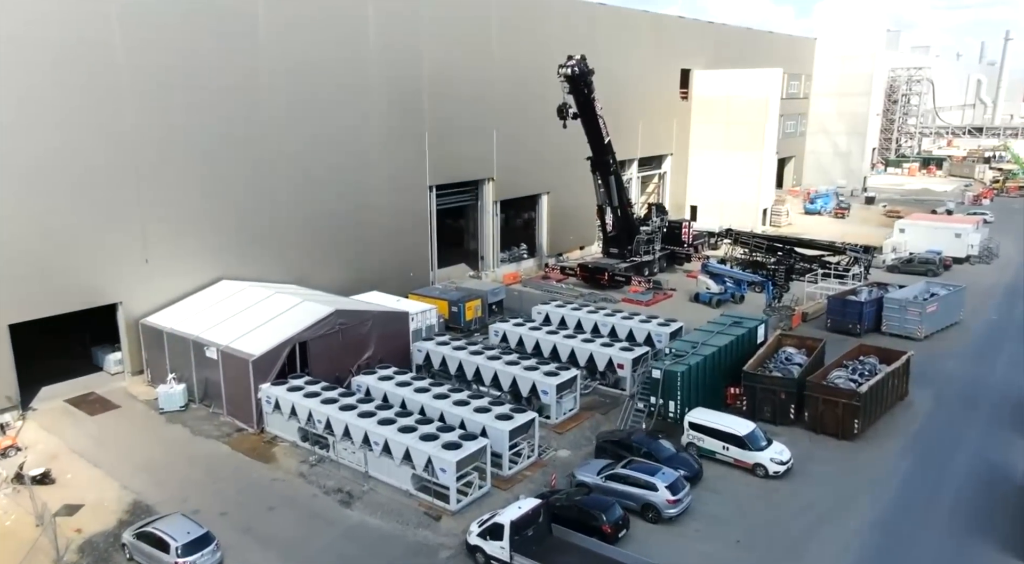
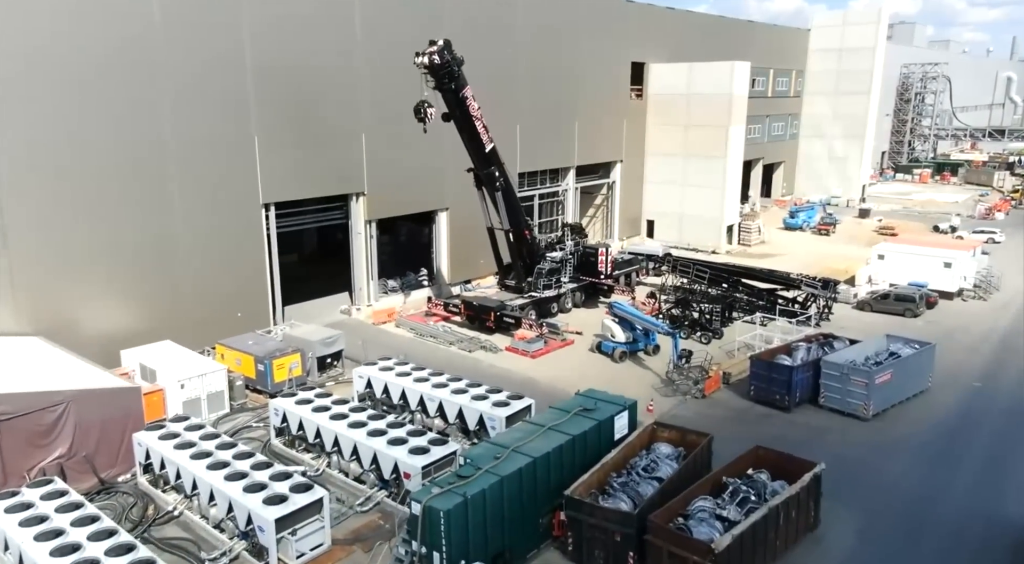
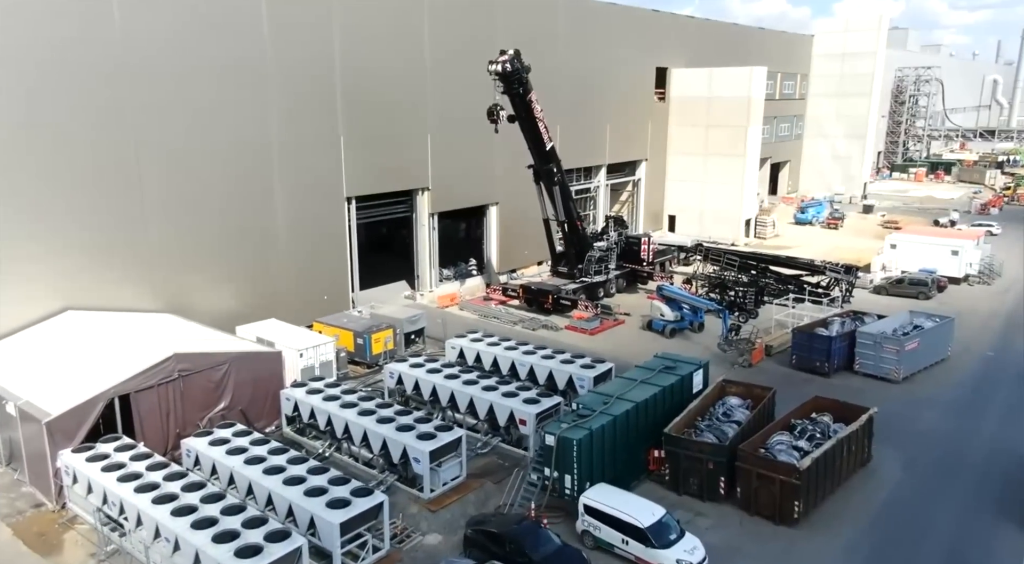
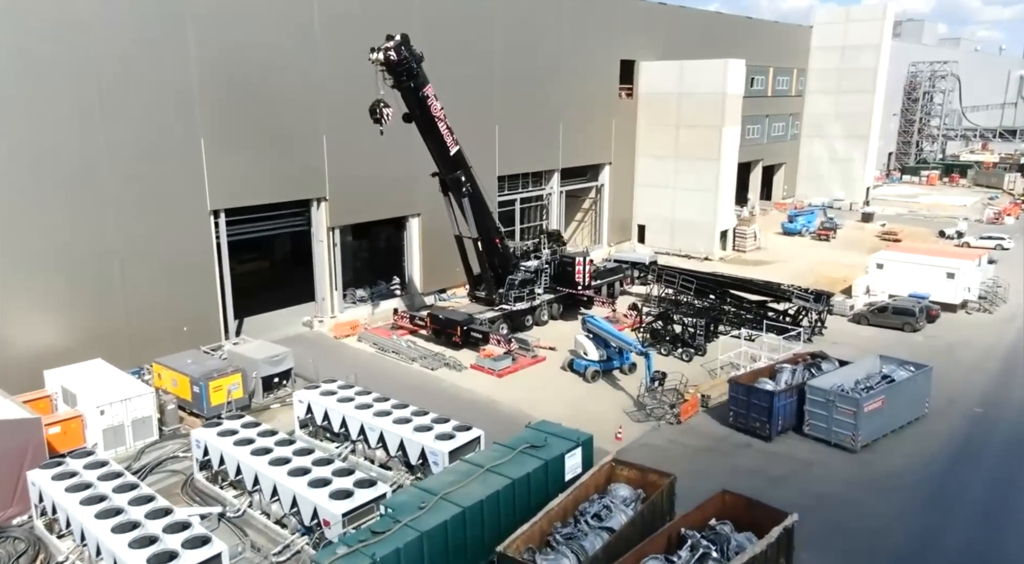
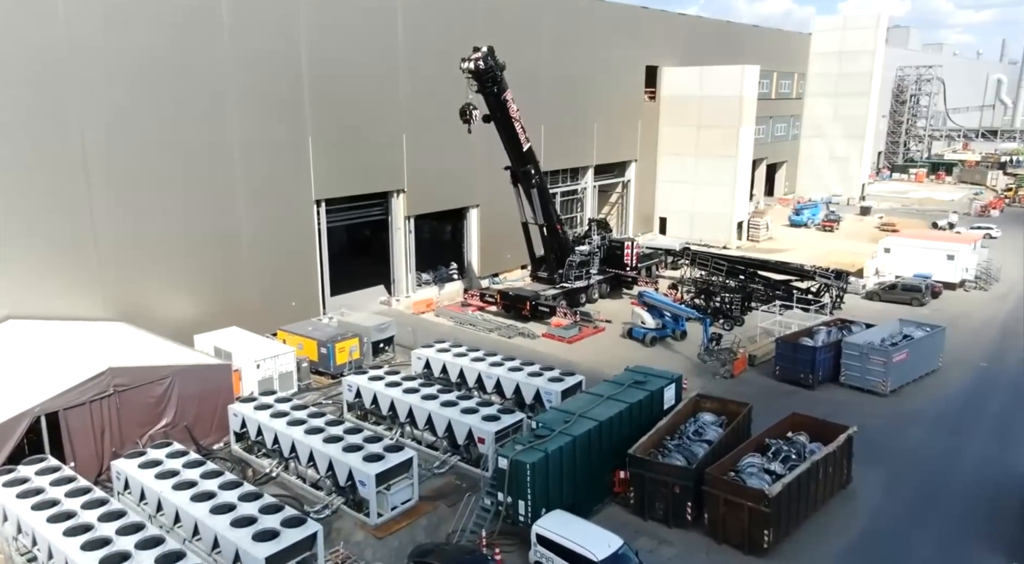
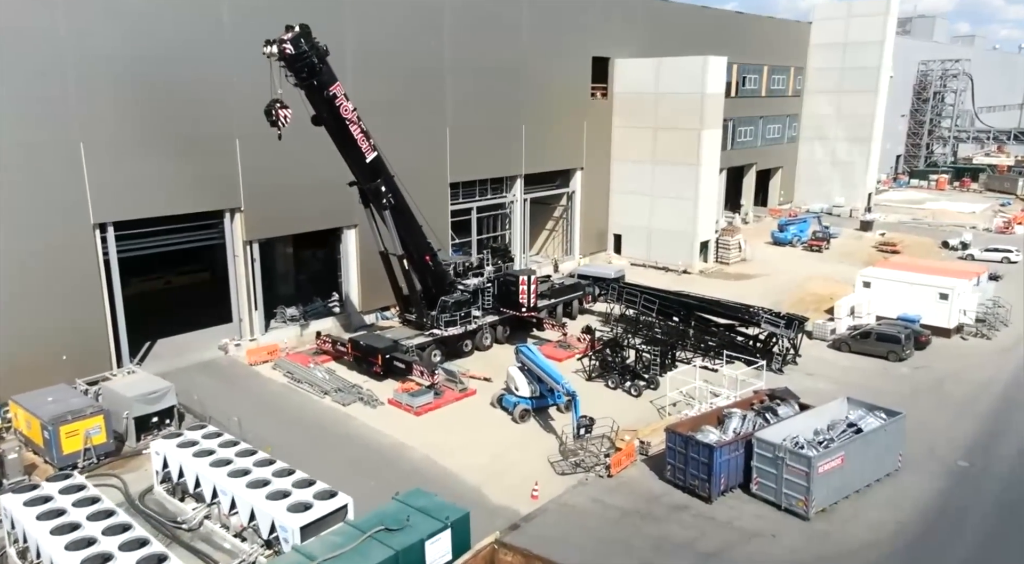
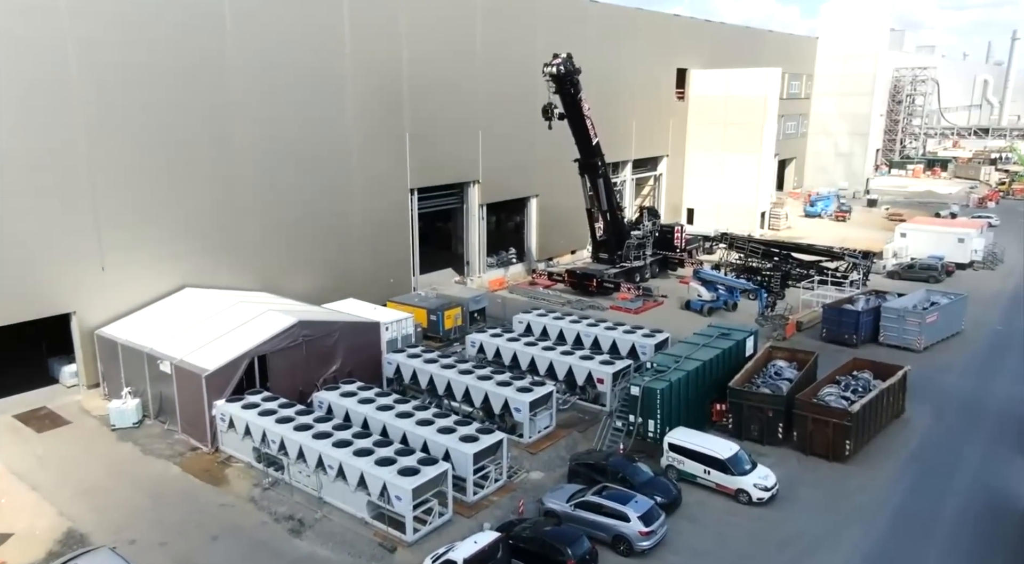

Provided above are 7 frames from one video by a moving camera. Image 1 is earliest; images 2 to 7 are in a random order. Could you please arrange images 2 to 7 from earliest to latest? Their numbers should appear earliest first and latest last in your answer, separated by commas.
7, 3, 5, 2, 4, 6
